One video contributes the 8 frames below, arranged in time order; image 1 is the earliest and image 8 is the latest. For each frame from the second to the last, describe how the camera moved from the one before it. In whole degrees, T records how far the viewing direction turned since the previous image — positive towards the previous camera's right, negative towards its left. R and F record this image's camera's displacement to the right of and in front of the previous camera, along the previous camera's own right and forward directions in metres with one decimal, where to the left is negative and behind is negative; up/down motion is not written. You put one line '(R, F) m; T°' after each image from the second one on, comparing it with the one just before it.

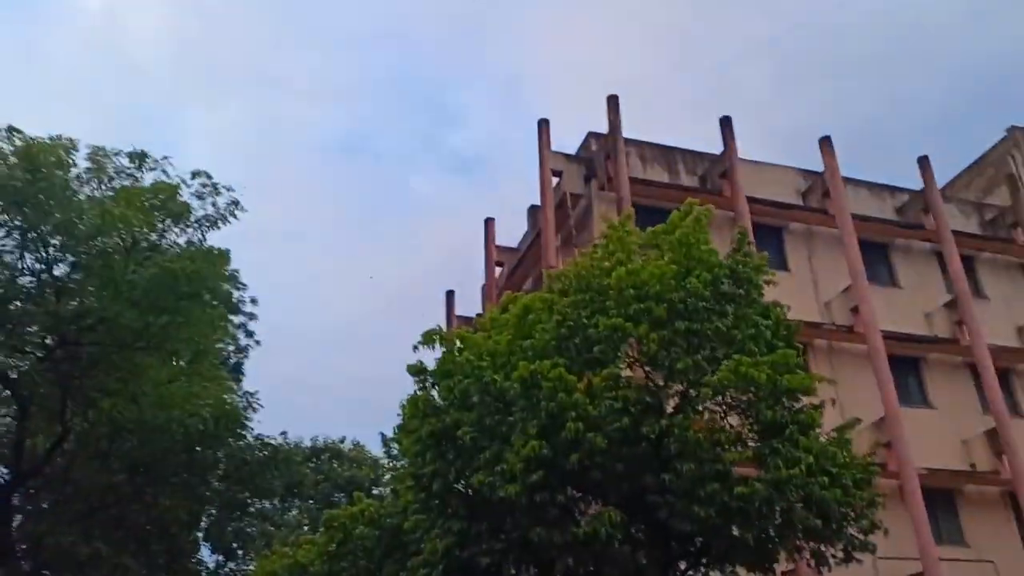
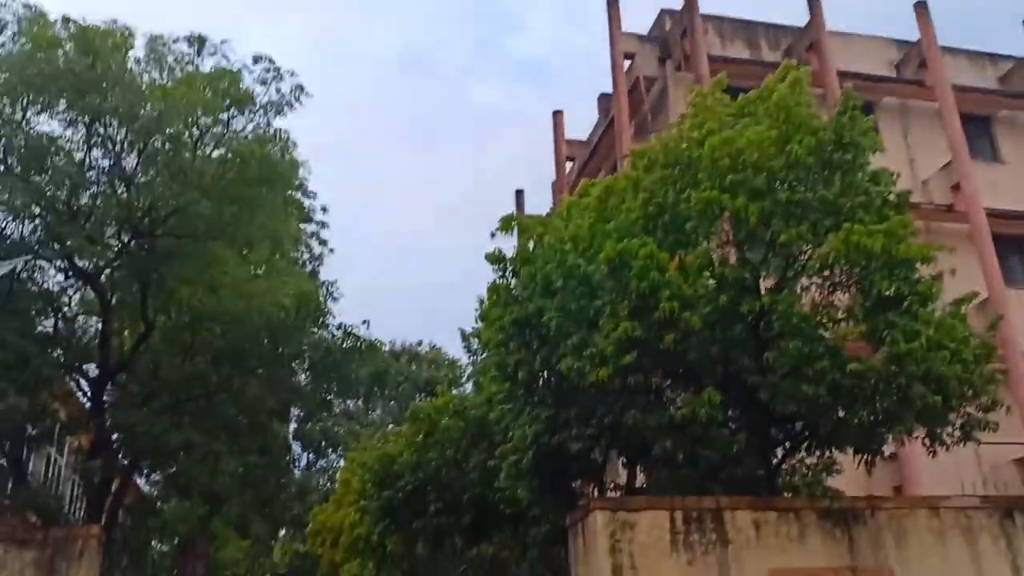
(-0.2, +0.6) m; -5°
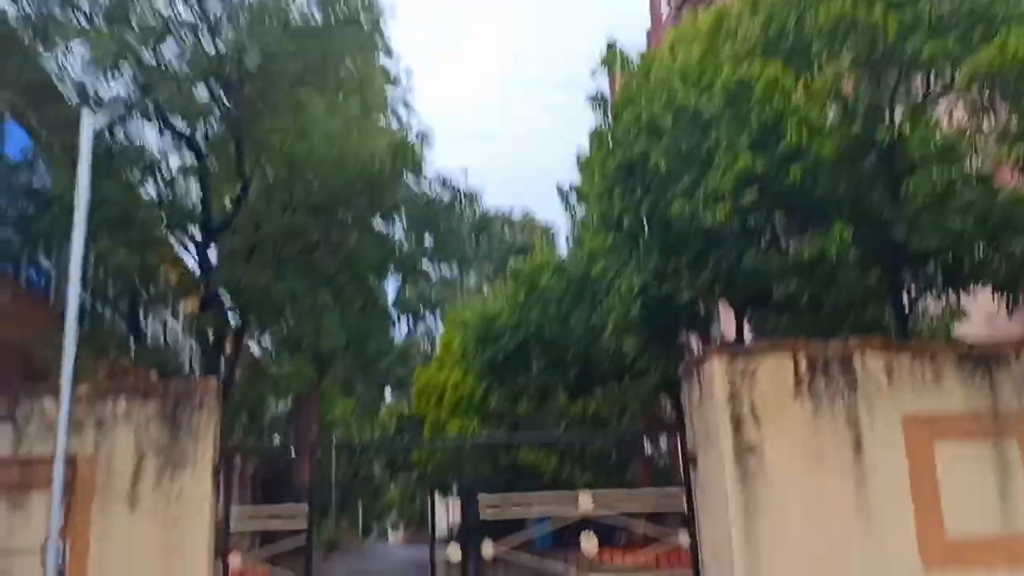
(-0.2, +0.5) m; -6°
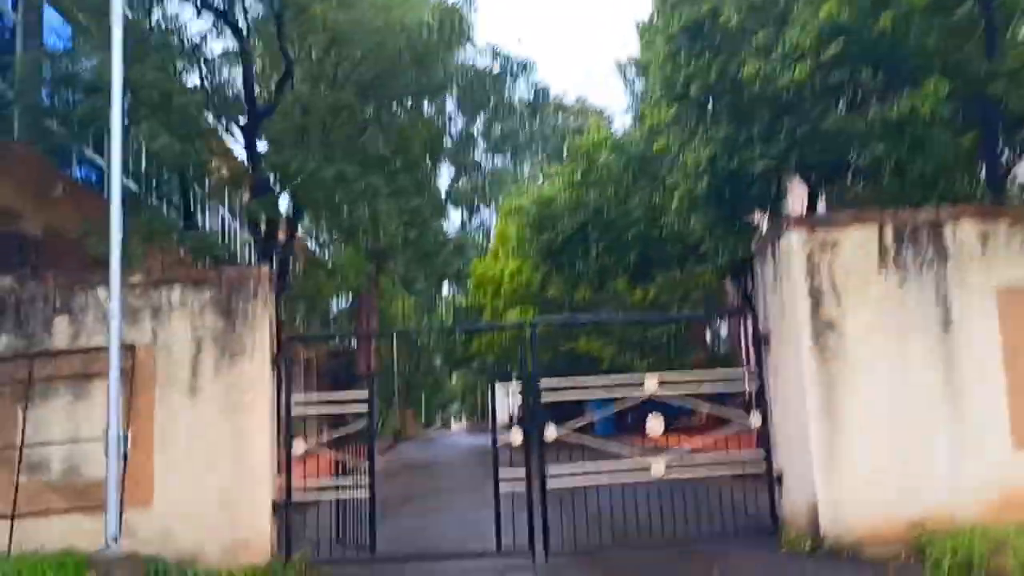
(-0.1, +0.5) m; -4°
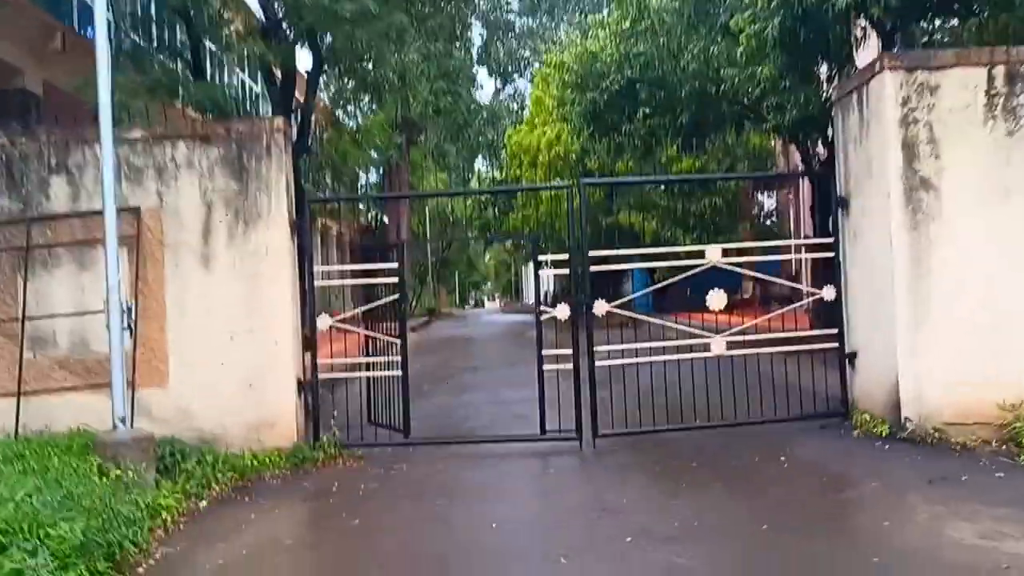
(-0.1, +0.9) m; -2°
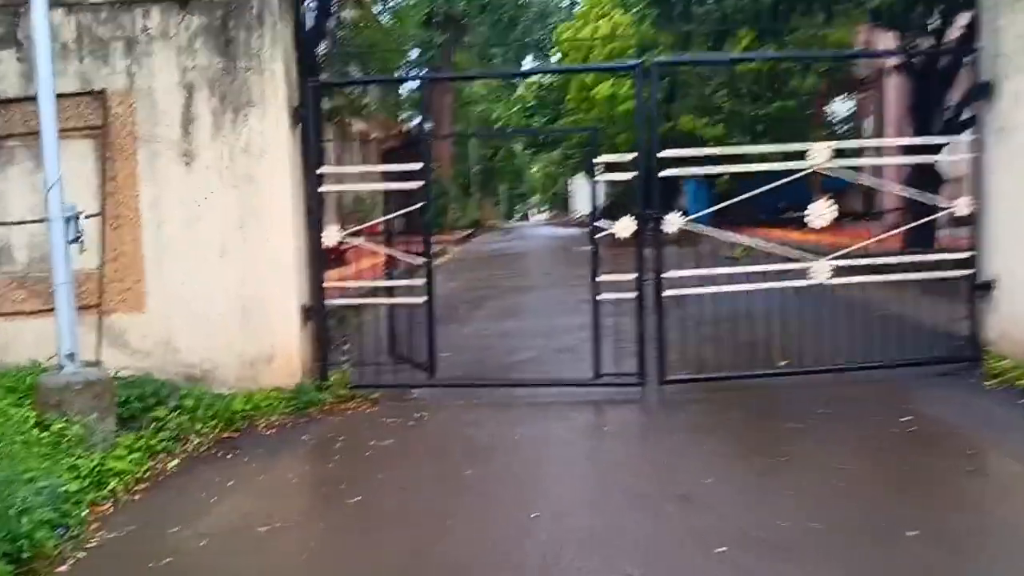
(0.0, +1.4) m; -3°
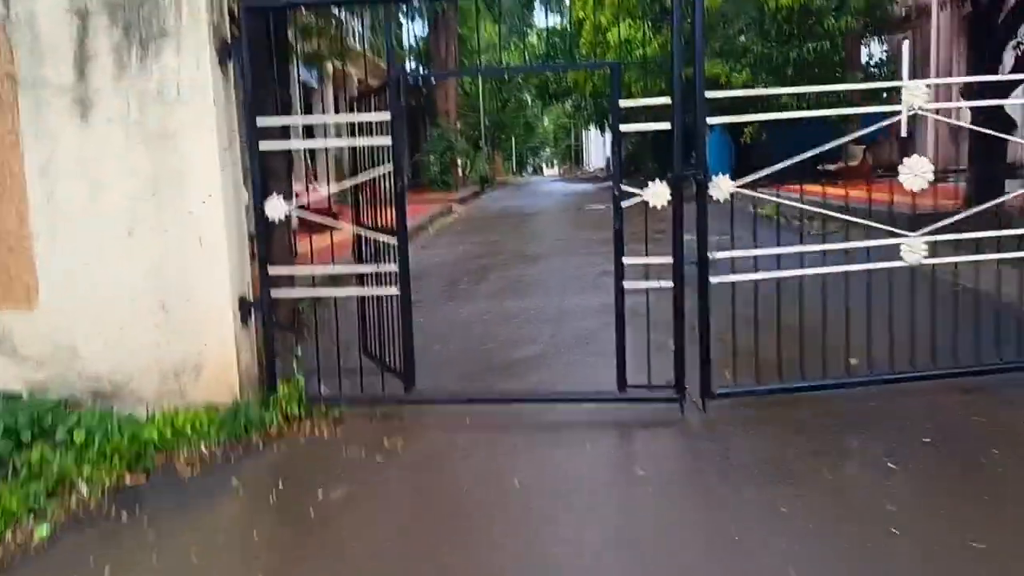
(+0.1, +1.4) m; -1°
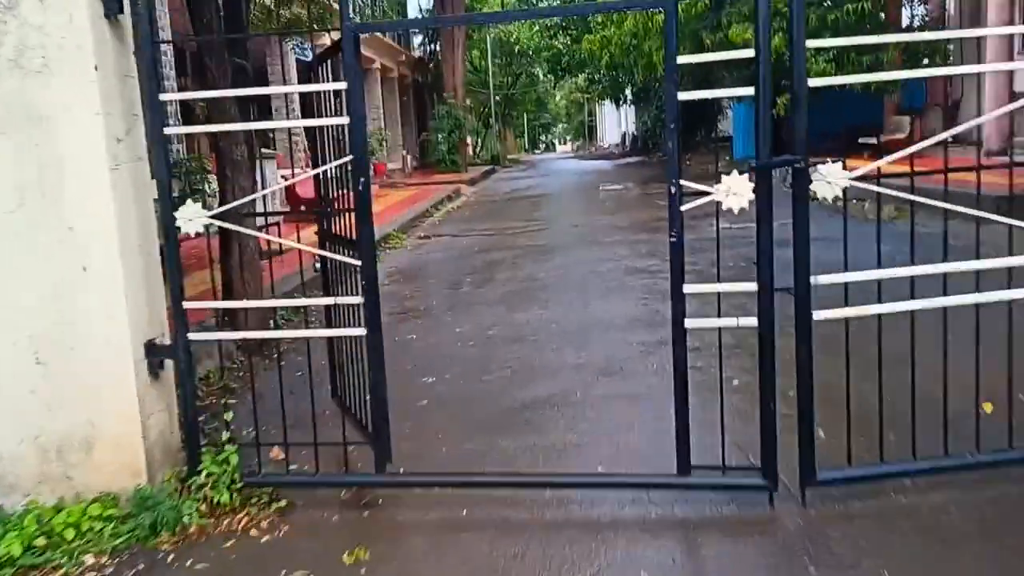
(0.0, +1.3) m; -1°
